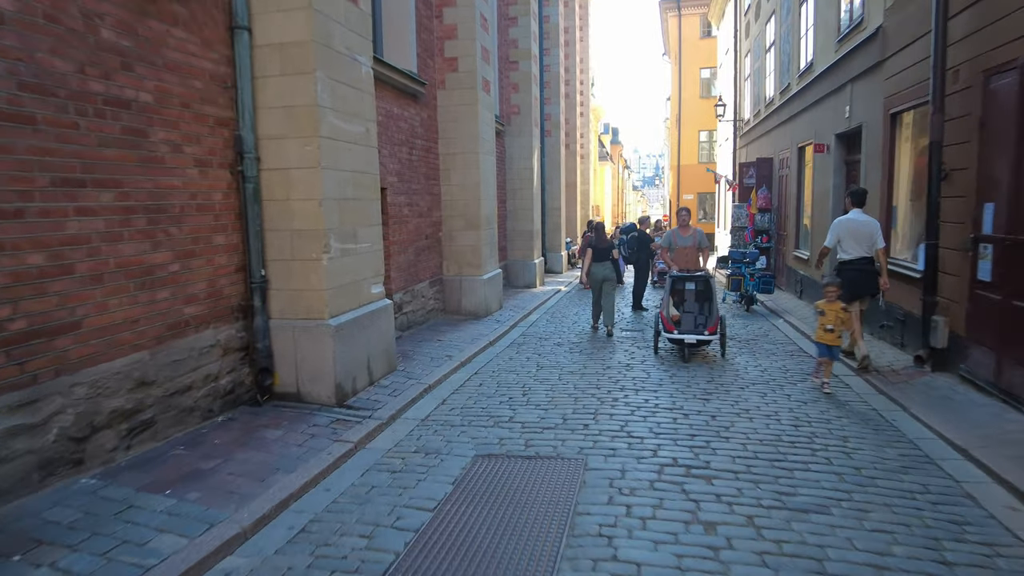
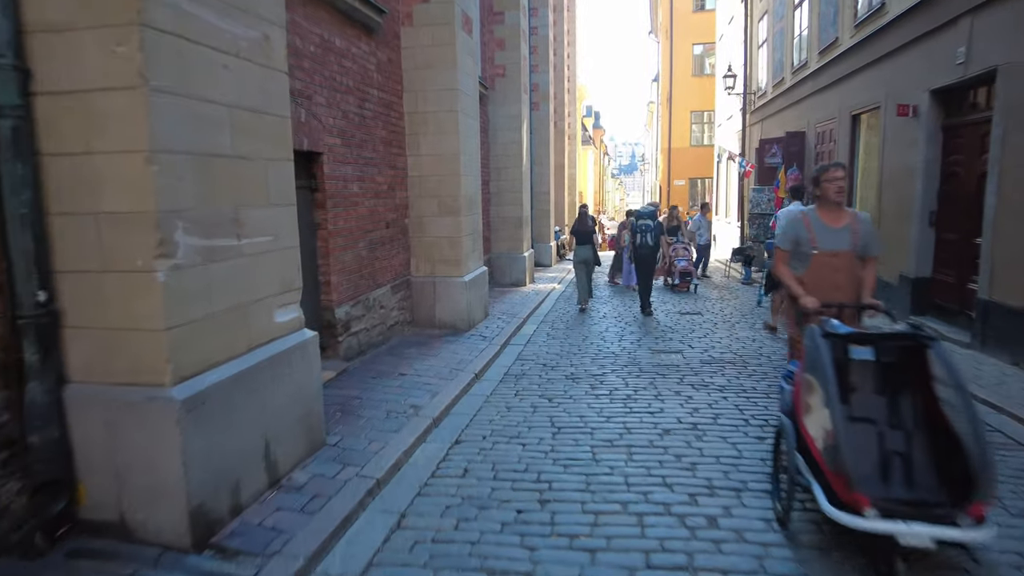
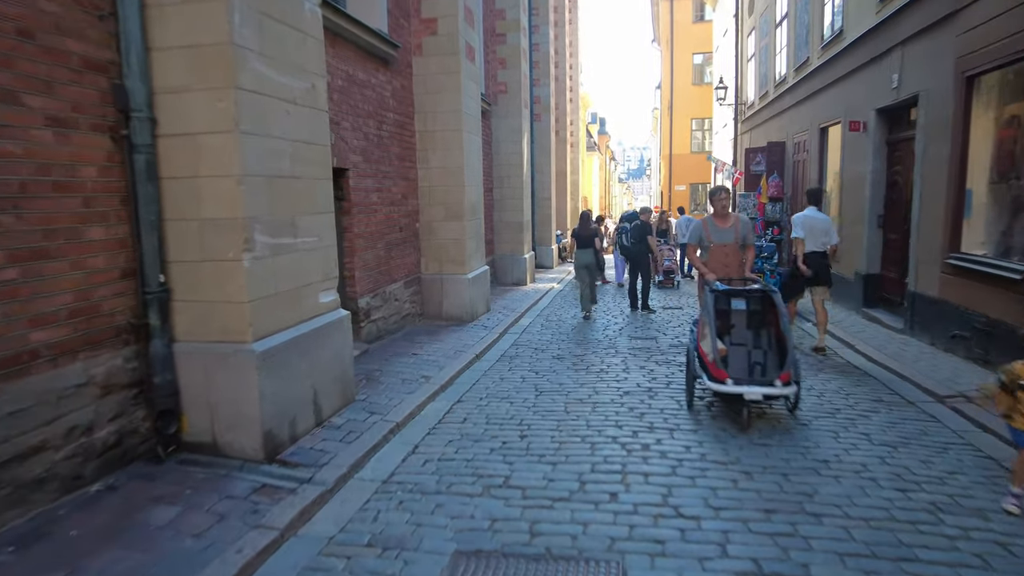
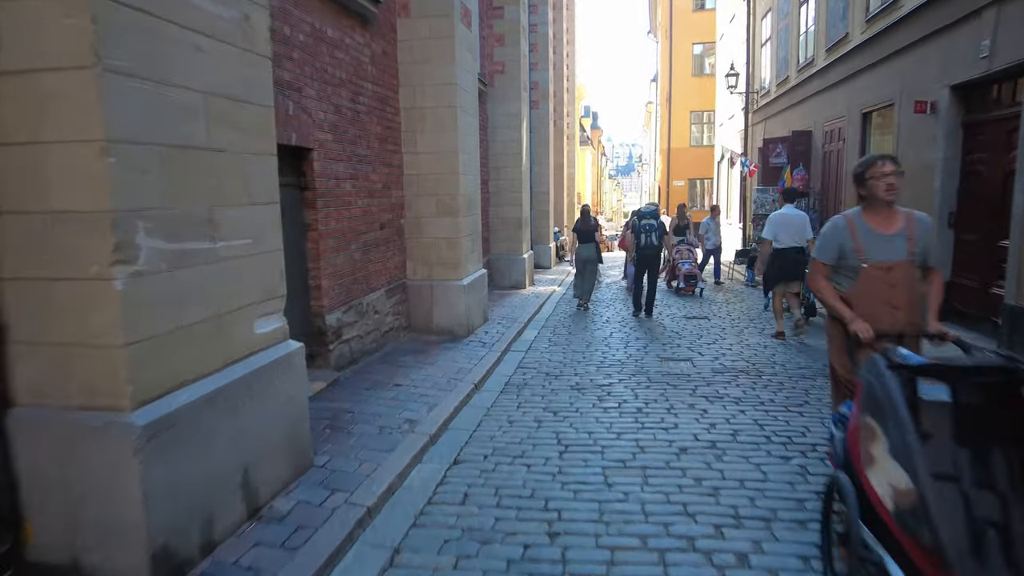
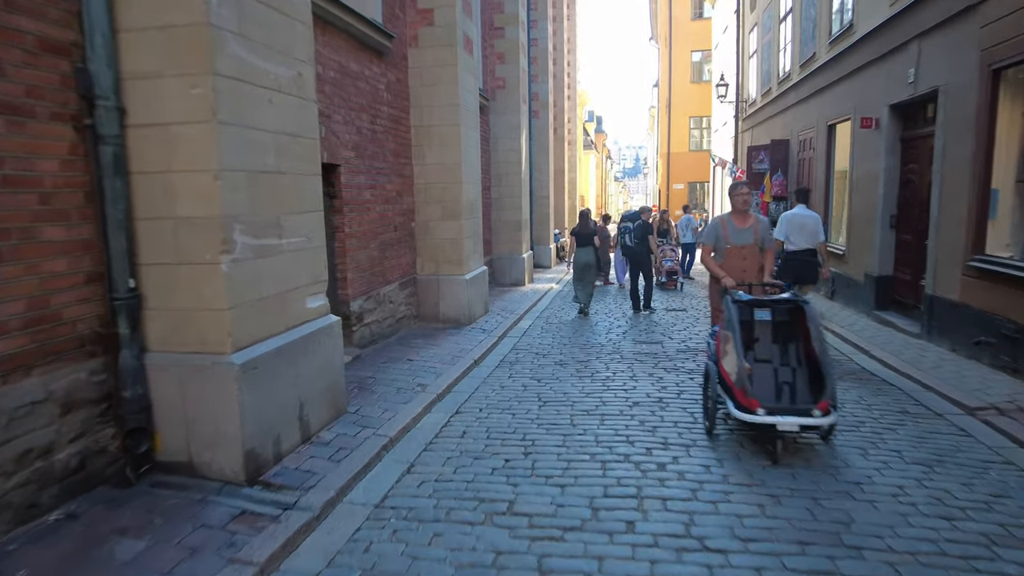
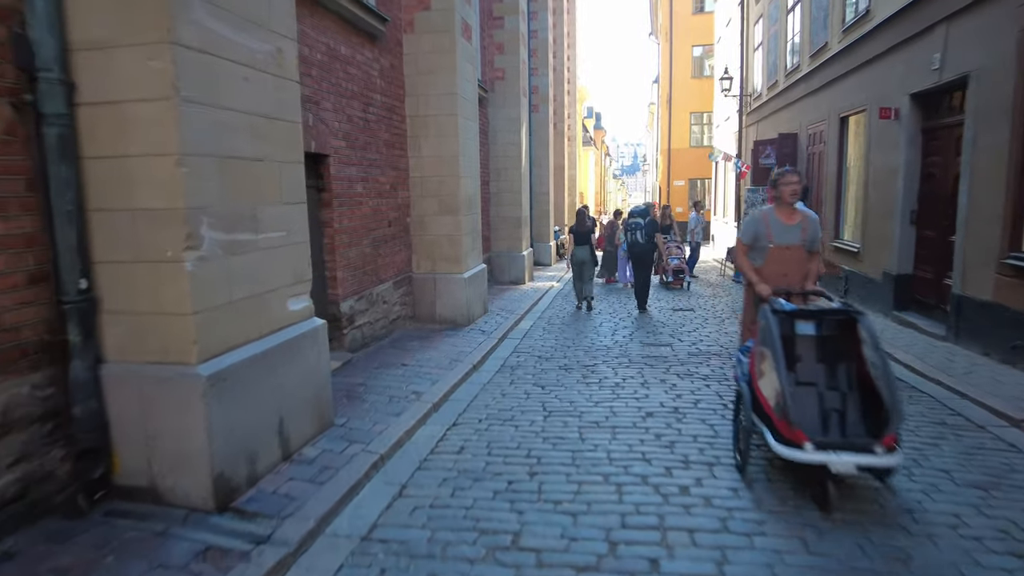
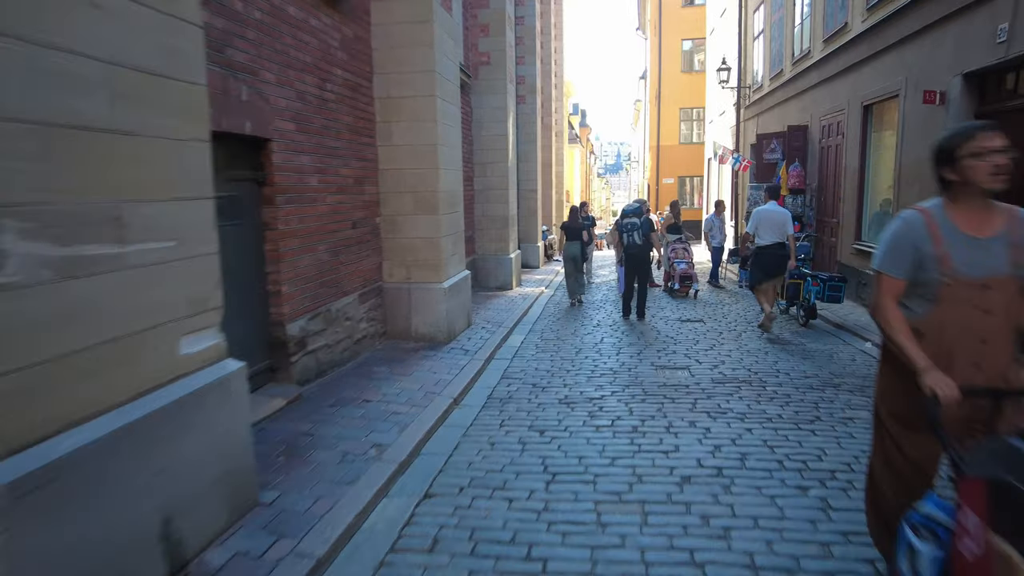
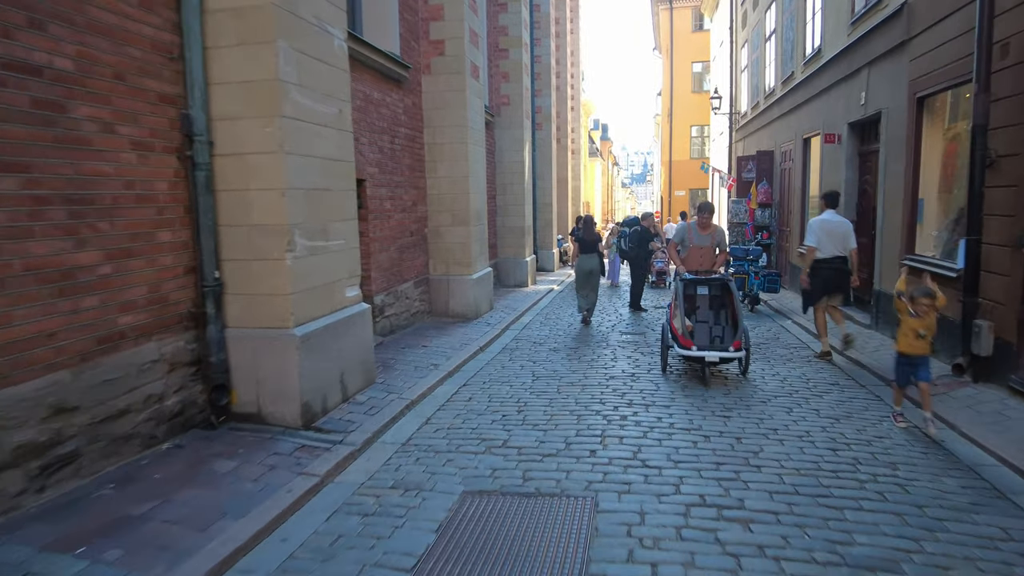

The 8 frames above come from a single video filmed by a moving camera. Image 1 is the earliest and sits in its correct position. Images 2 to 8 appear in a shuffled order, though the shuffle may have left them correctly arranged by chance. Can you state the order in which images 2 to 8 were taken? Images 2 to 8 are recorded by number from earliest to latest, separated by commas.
8, 3, 5, 6, 2, 4, 7
